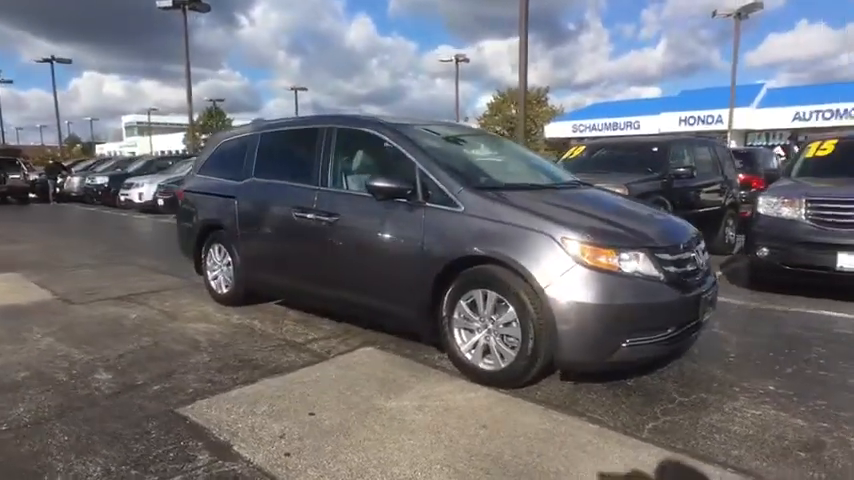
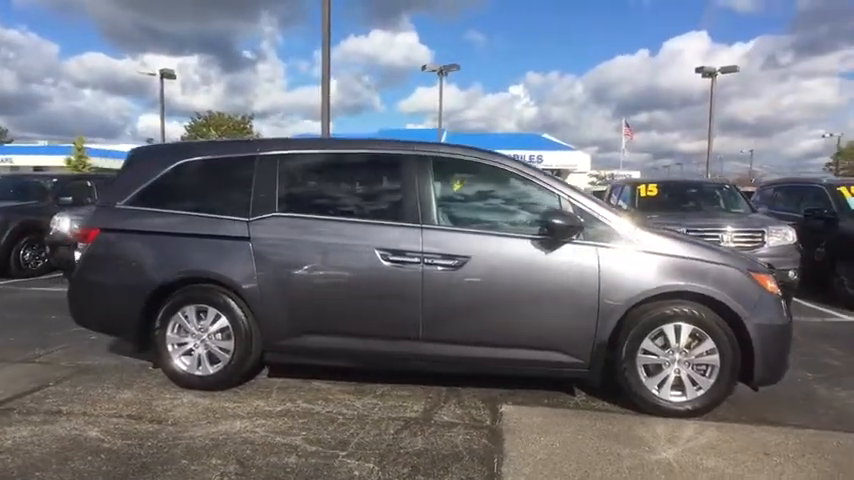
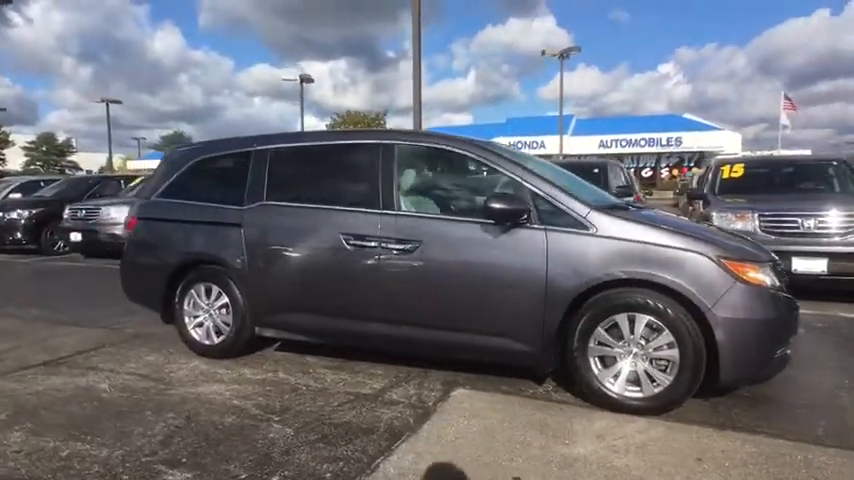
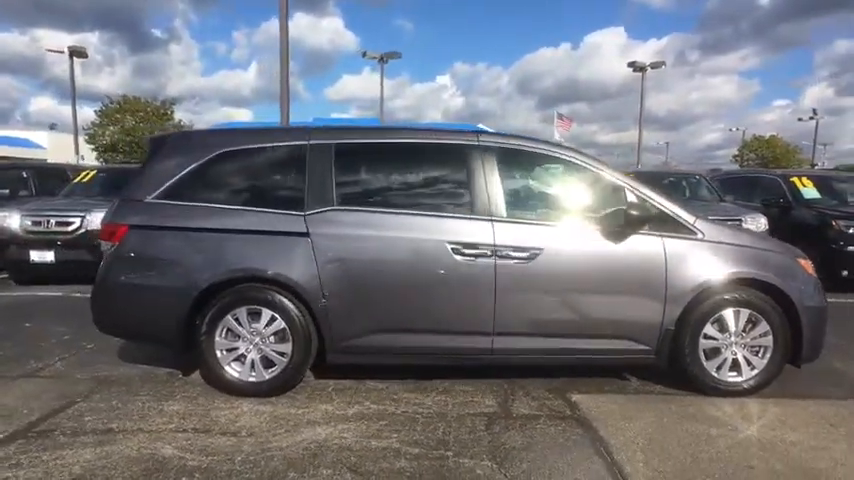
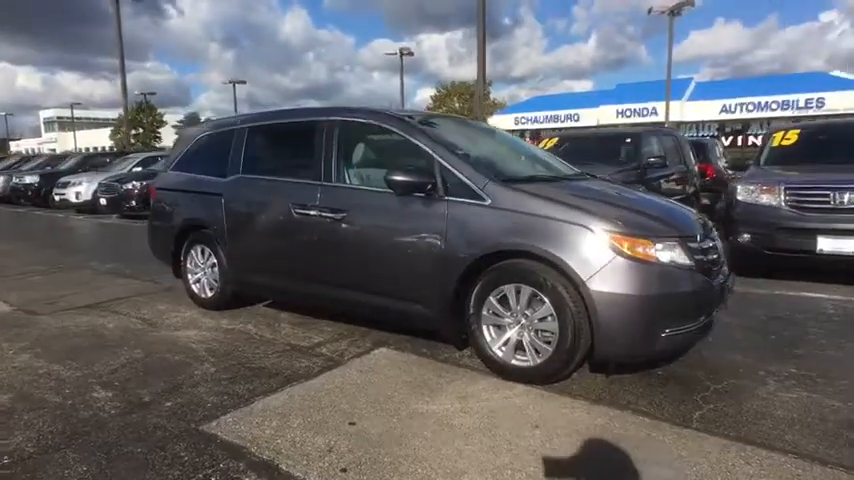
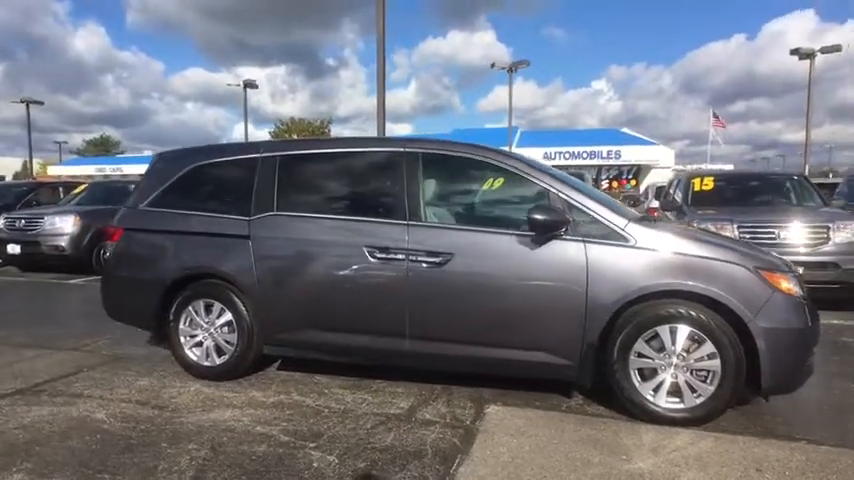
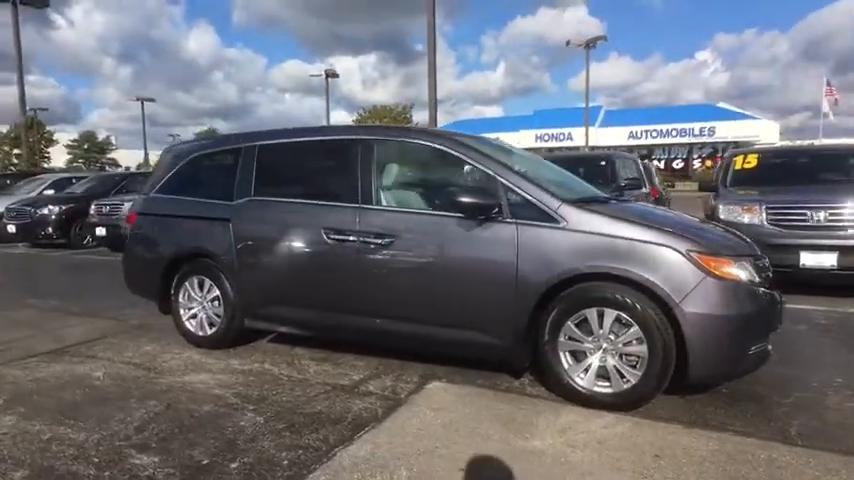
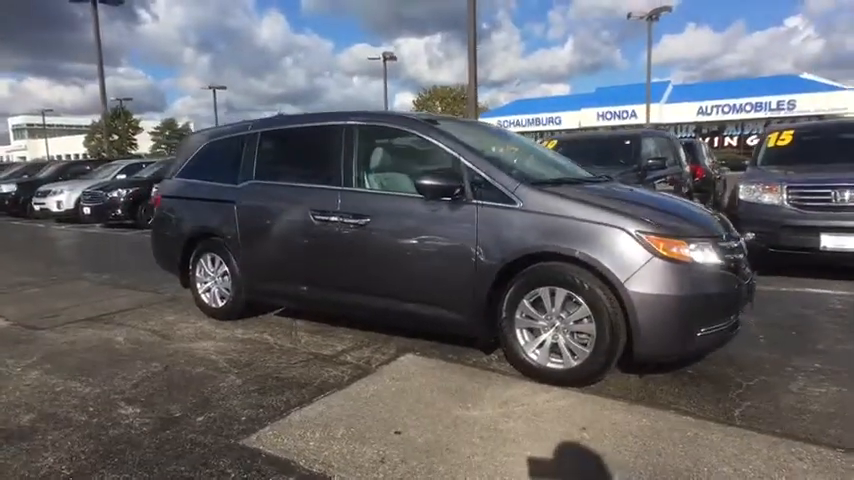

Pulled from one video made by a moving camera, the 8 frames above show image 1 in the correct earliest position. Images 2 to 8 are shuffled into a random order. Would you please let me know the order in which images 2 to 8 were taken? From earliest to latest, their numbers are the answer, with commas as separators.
5, 8, 7, 3, 6, 2, 4
